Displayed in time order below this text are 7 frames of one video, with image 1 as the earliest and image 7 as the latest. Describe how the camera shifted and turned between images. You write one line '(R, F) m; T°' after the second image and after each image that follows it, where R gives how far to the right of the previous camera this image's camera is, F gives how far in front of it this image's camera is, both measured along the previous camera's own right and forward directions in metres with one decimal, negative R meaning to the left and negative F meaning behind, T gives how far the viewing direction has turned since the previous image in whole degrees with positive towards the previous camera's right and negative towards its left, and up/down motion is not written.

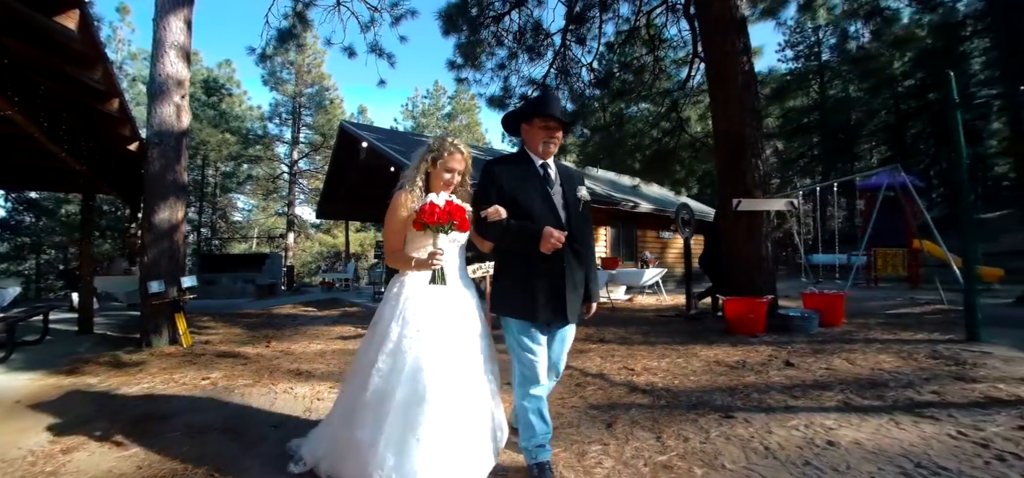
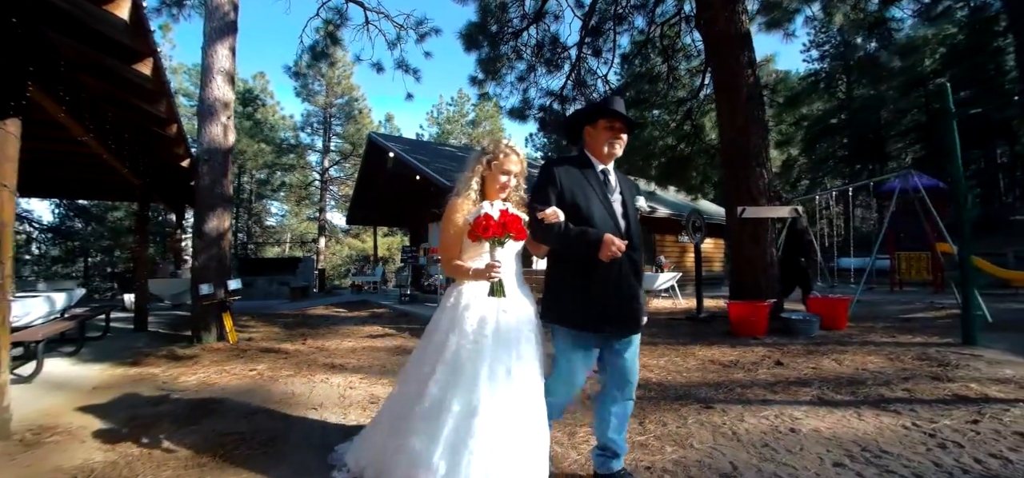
(+0.1, -0.4) m; -3°
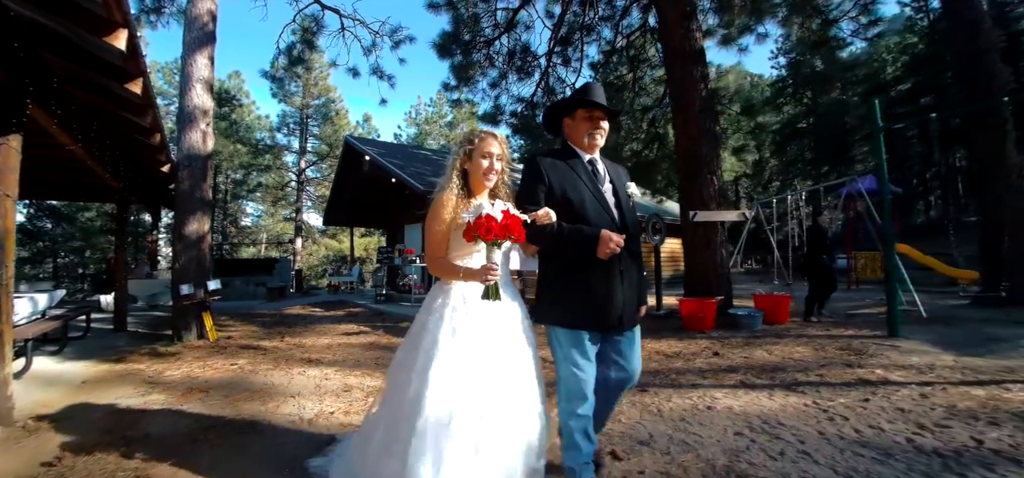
(+0.2, -0.3) m; +2°
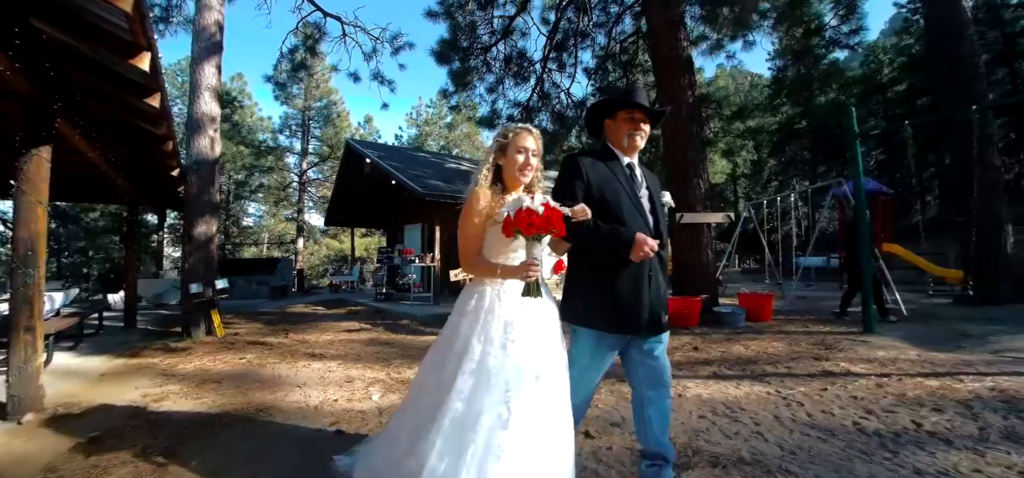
(+0.1, -0.3) m; 0°
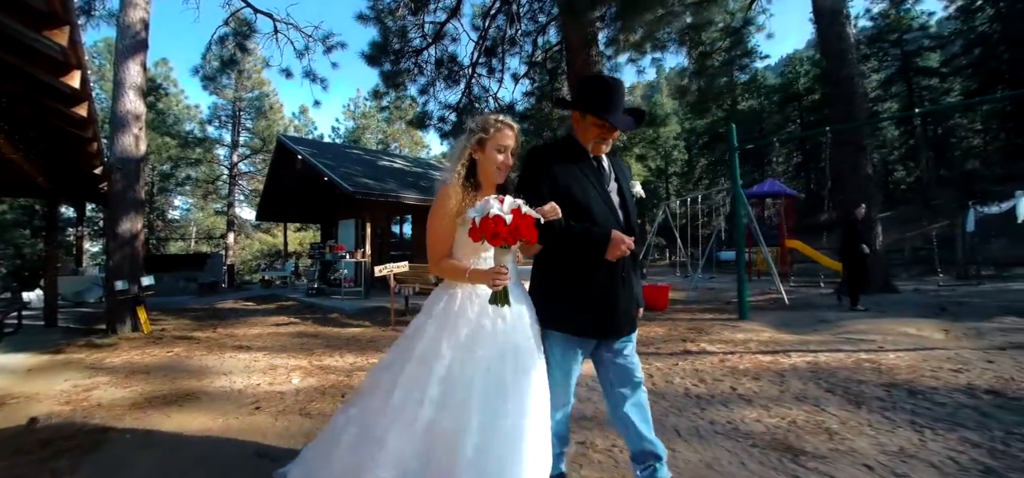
(+0.4, -0.6) m; +6°
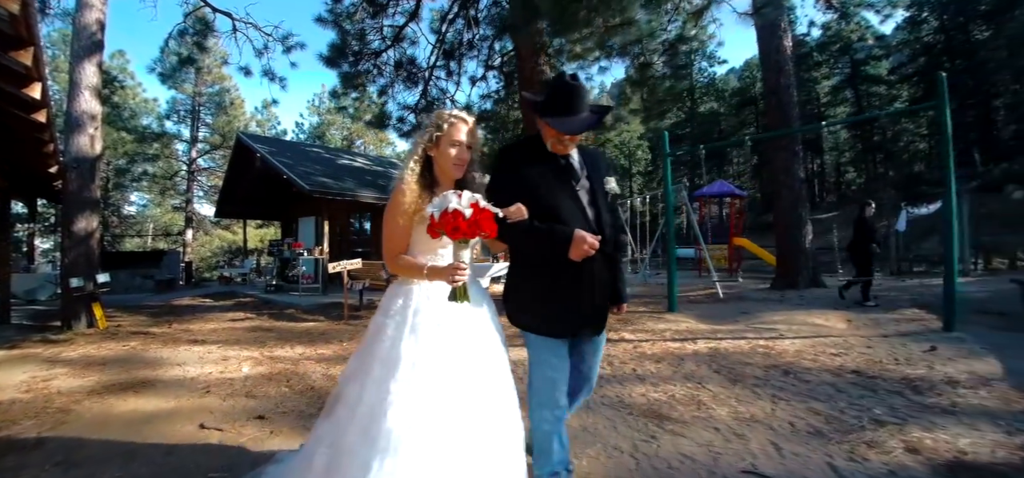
(+0.4, -0.5) m; +3°
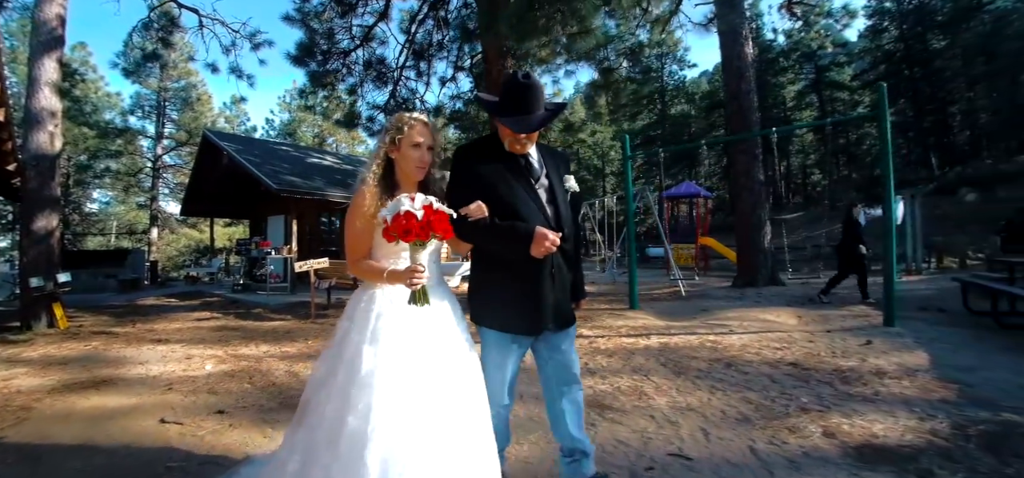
(+0.2, -0.2) m; +3°
